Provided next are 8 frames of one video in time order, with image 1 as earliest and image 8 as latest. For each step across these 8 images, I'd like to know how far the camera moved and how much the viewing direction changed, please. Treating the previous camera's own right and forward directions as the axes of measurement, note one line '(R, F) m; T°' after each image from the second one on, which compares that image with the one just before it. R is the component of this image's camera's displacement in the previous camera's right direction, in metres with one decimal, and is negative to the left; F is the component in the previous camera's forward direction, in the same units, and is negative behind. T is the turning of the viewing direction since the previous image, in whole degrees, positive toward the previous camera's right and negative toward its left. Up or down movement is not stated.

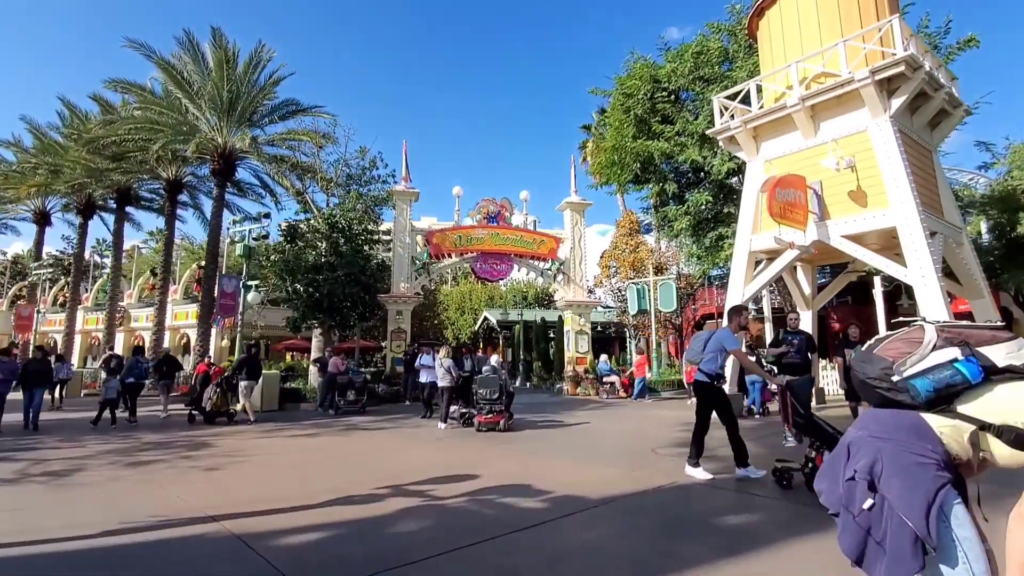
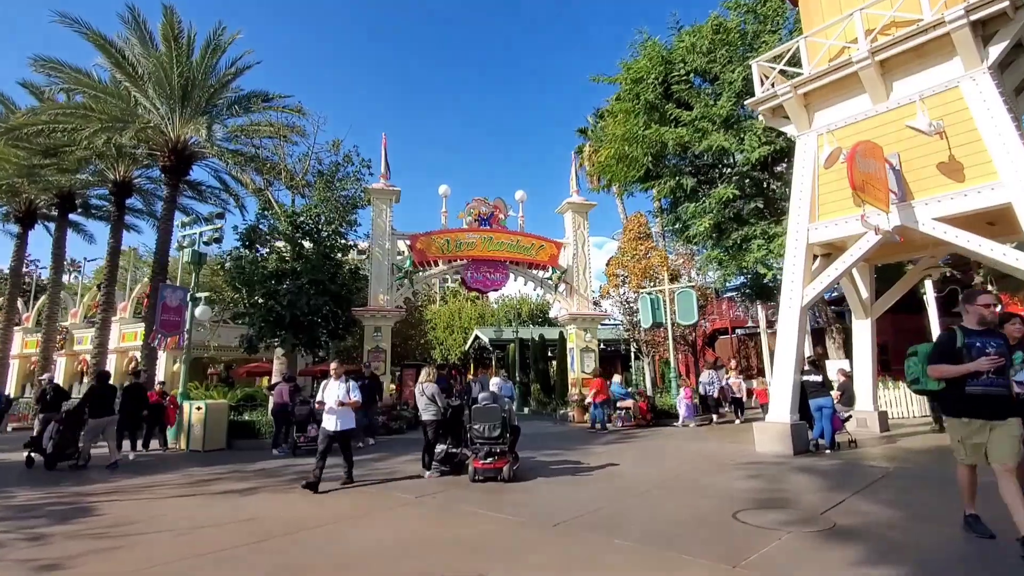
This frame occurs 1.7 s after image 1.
(-0.3, +2.7) m; +1°
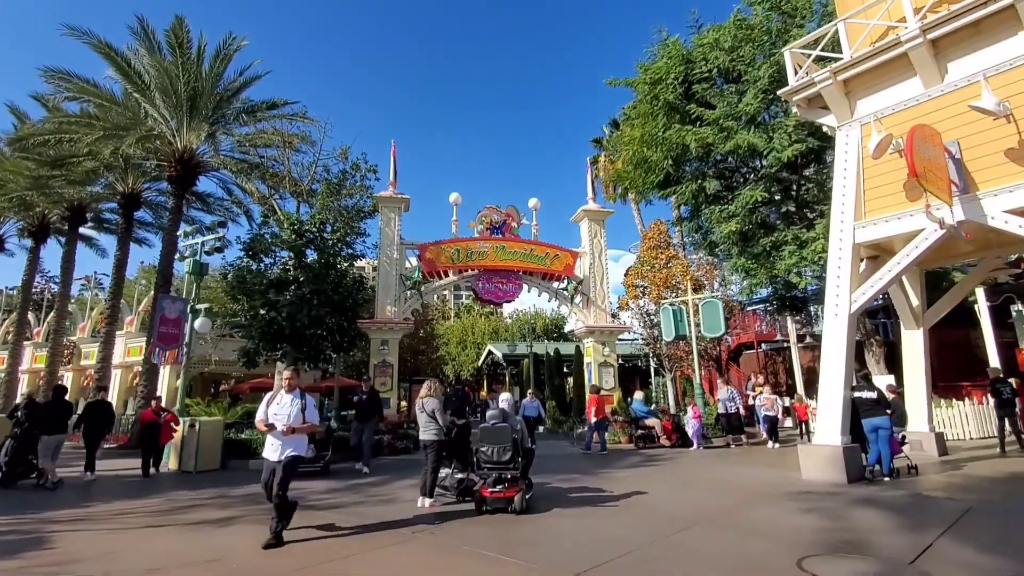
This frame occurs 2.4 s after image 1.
(+0.1, +0.9) m; -2°
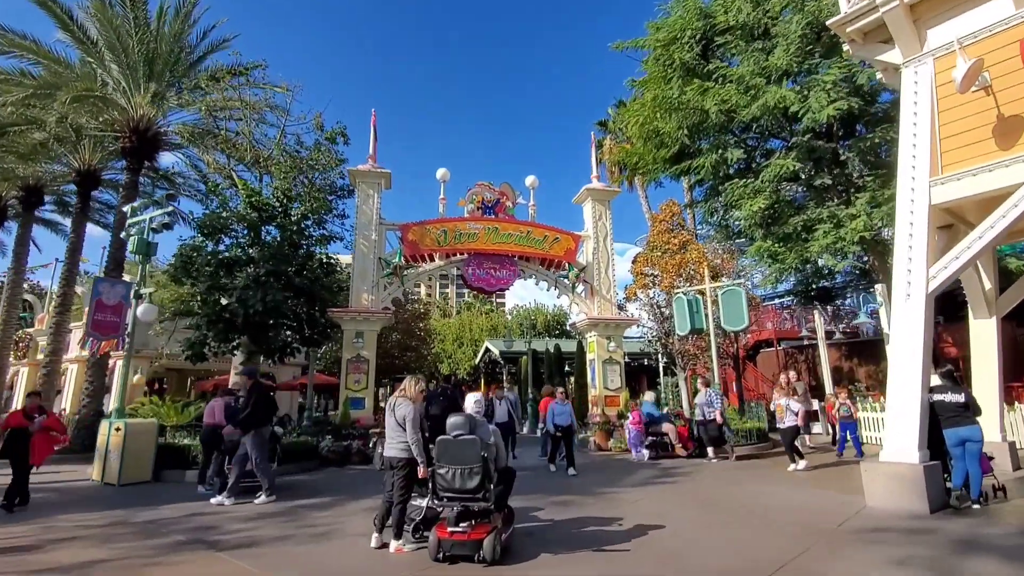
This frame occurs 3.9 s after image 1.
(+0.3, +2.0) m; 0°
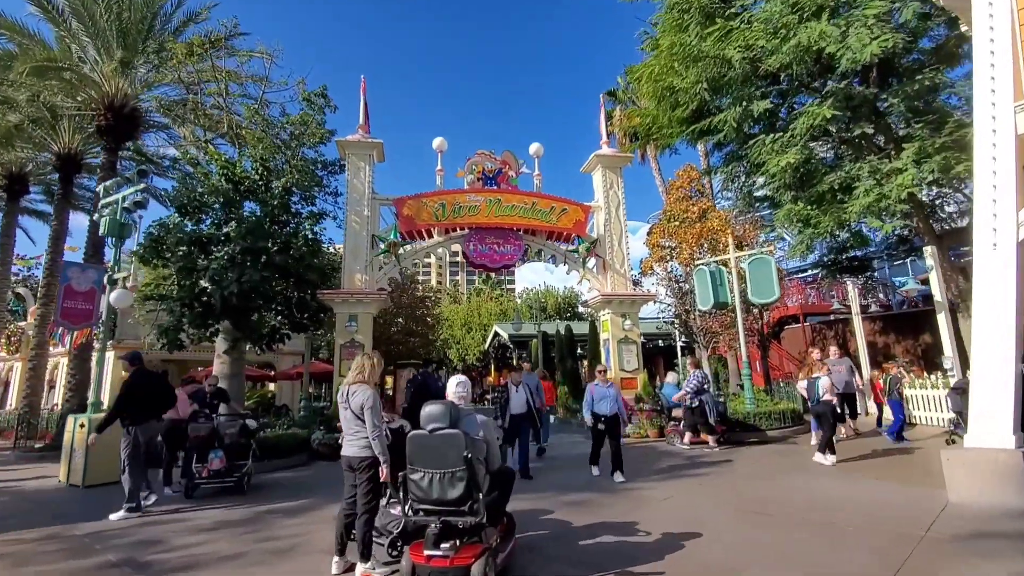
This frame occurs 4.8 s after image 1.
(+0.1, +1.2) m; -1°
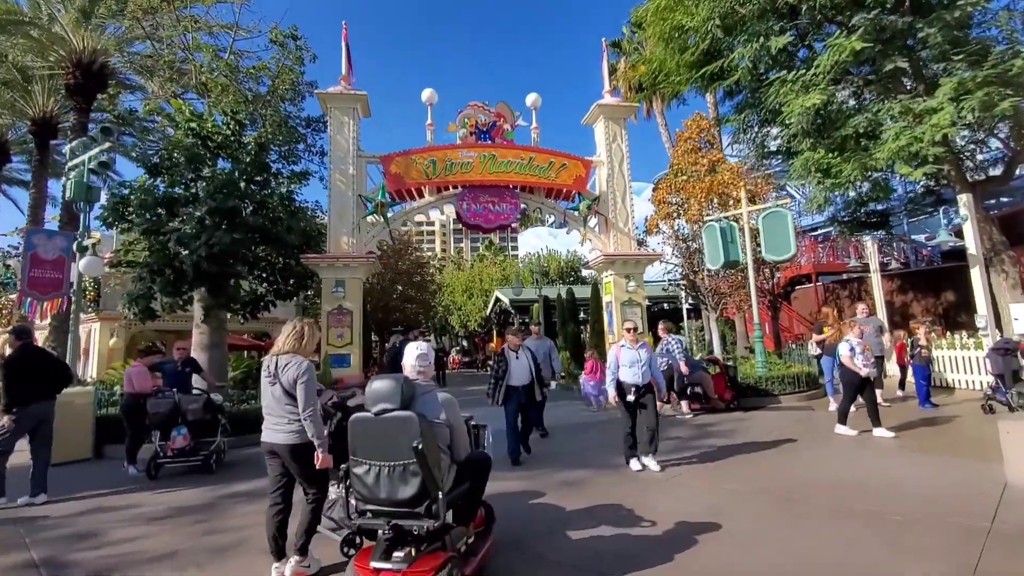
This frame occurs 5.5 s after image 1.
(+0.2, +0.8) m; -1°
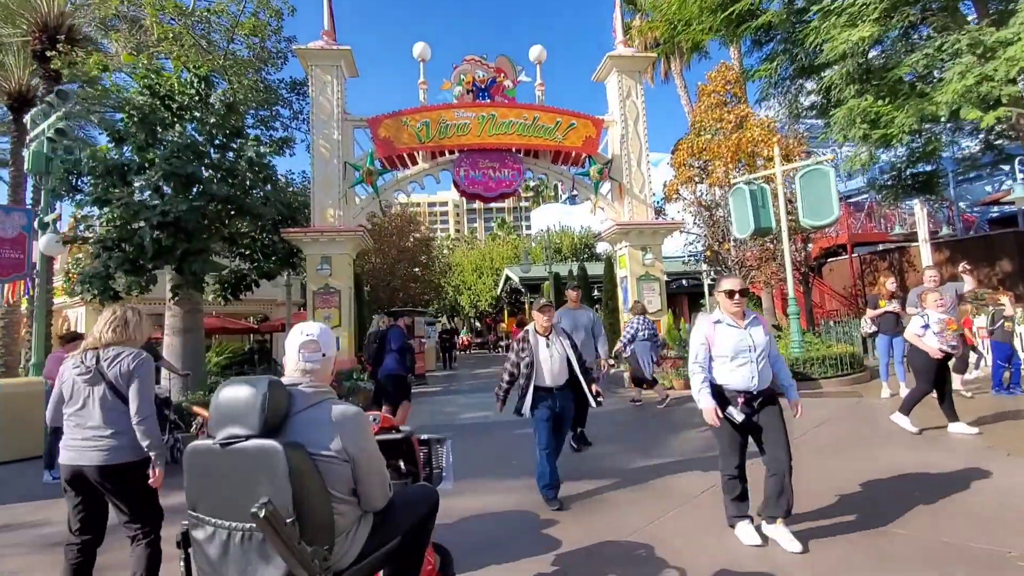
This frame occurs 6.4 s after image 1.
(+0.3, +1.2) m; -2°
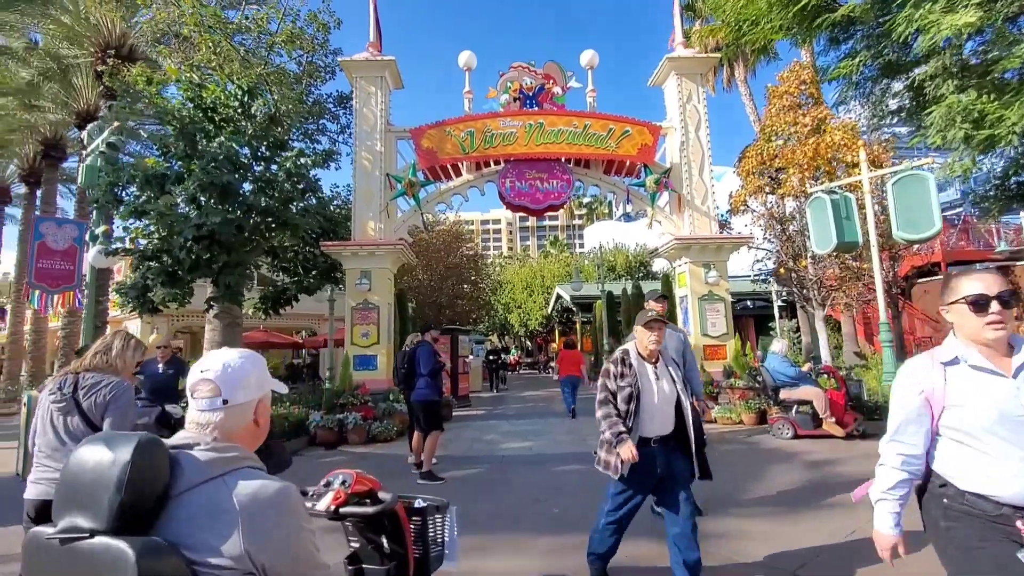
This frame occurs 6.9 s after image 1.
(+0.1, +0.8) m; -6°
